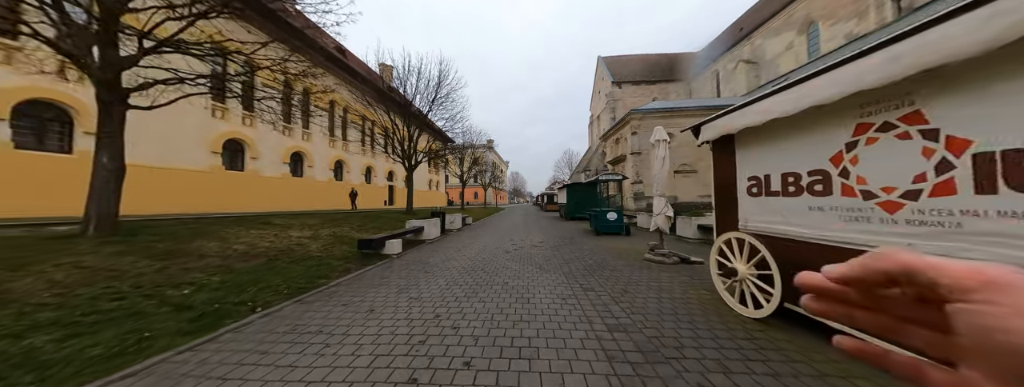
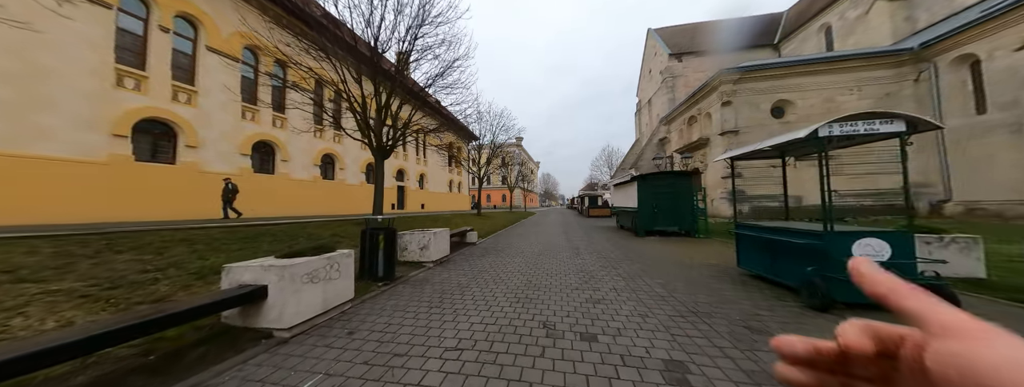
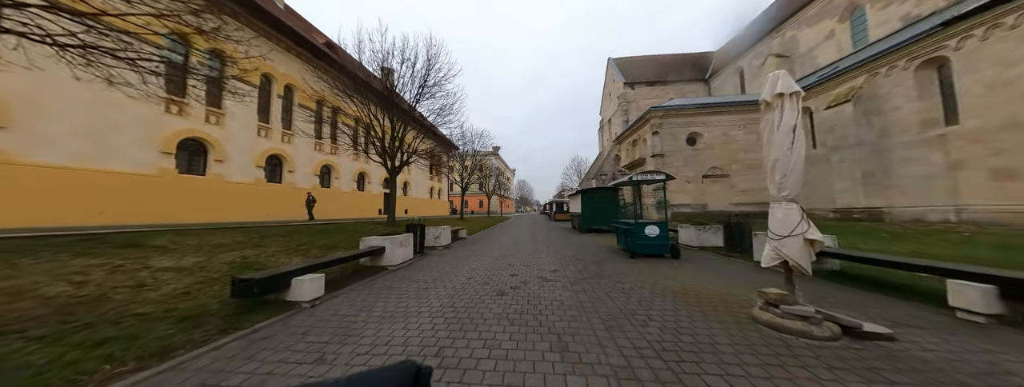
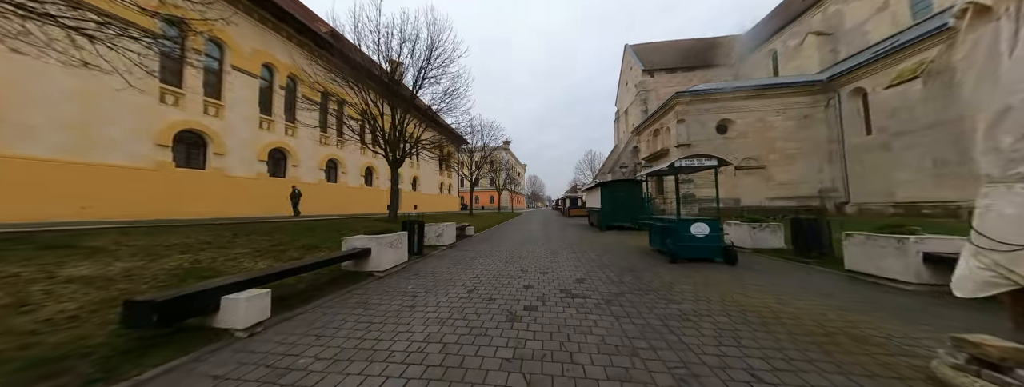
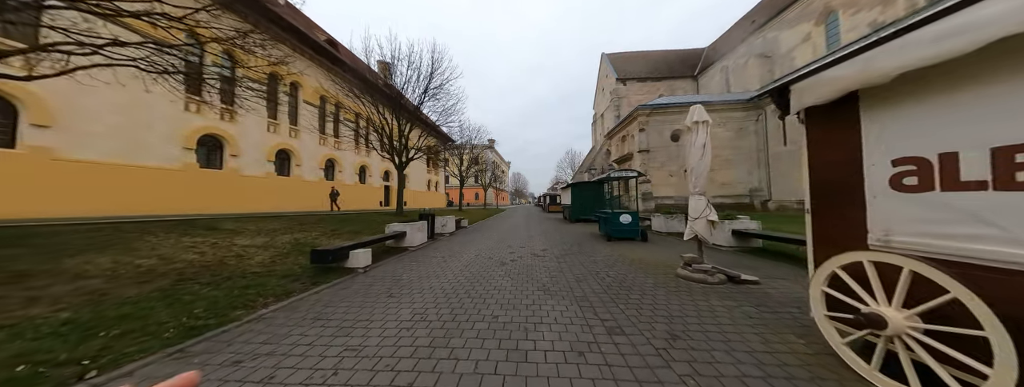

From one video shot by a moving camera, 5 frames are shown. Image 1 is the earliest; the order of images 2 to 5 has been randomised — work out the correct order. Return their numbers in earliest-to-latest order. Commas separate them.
5, 3, 4, 2
